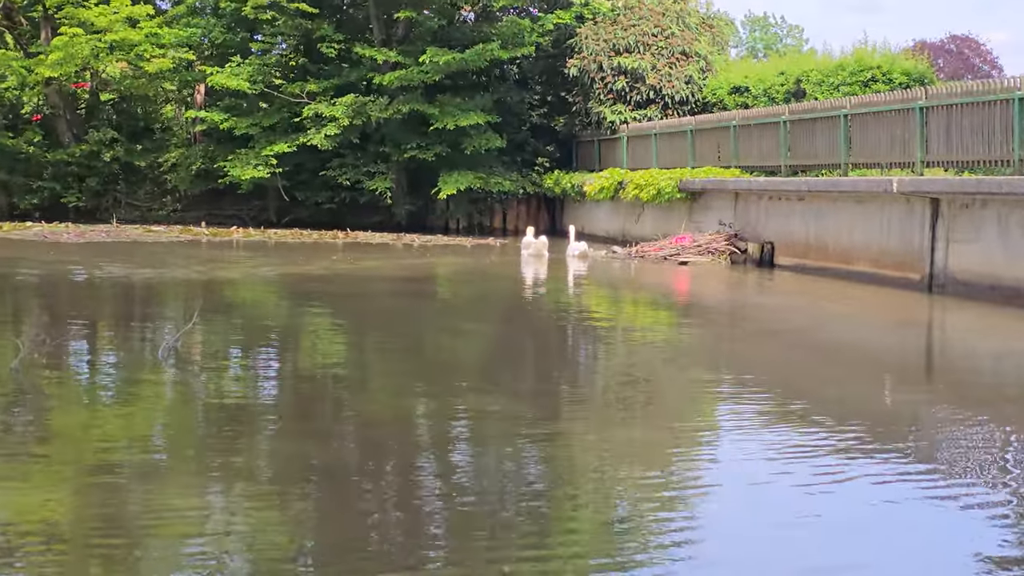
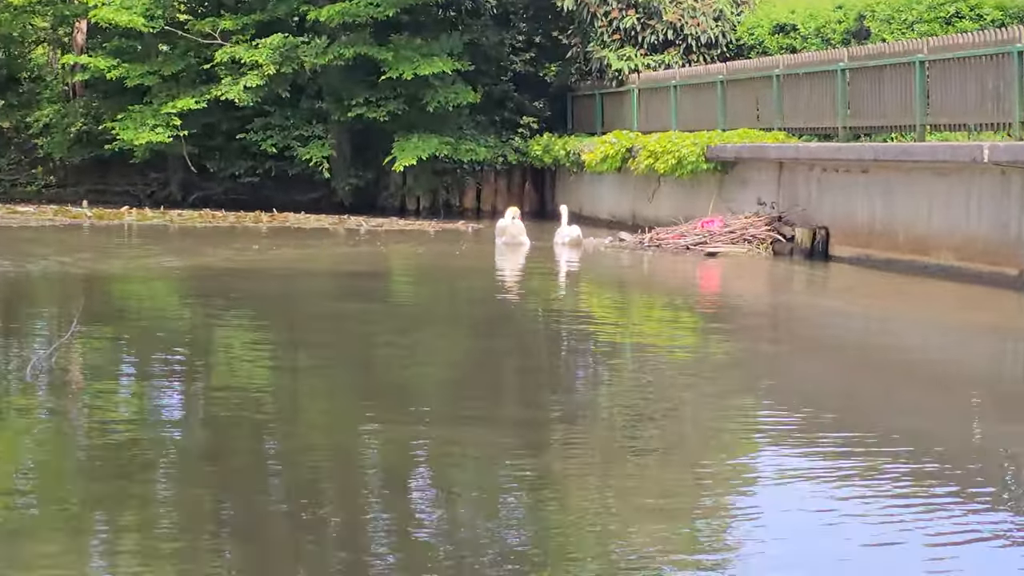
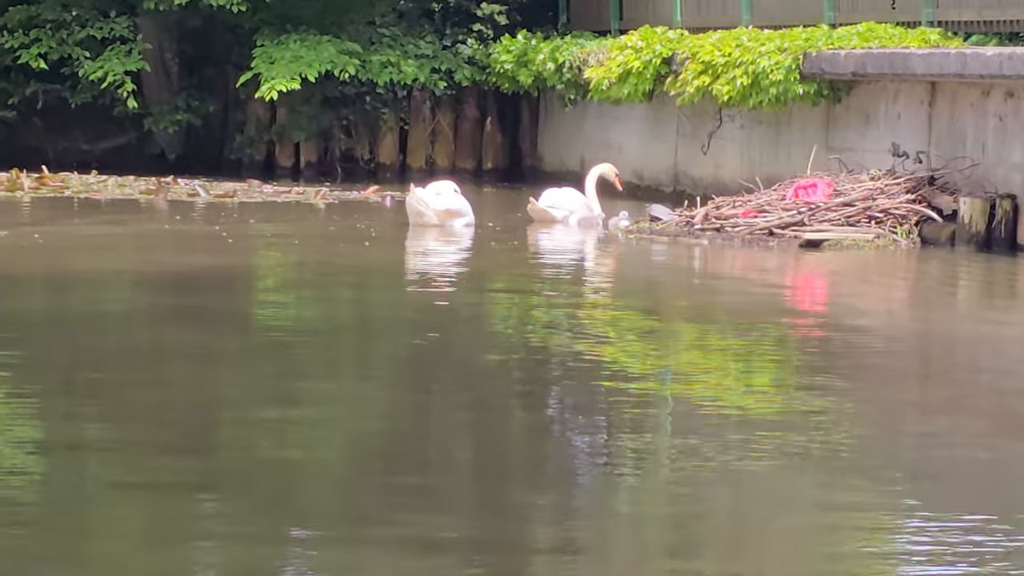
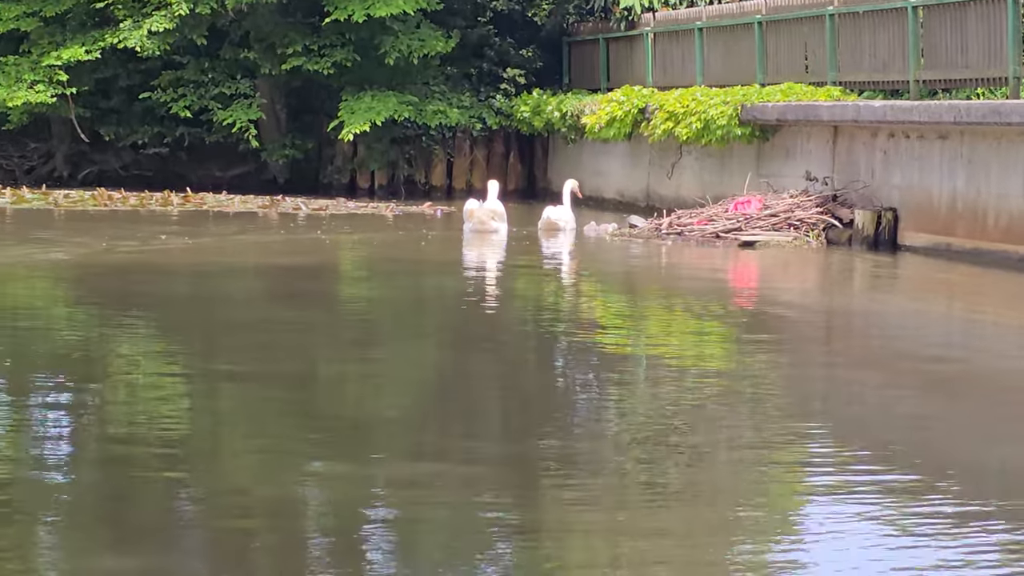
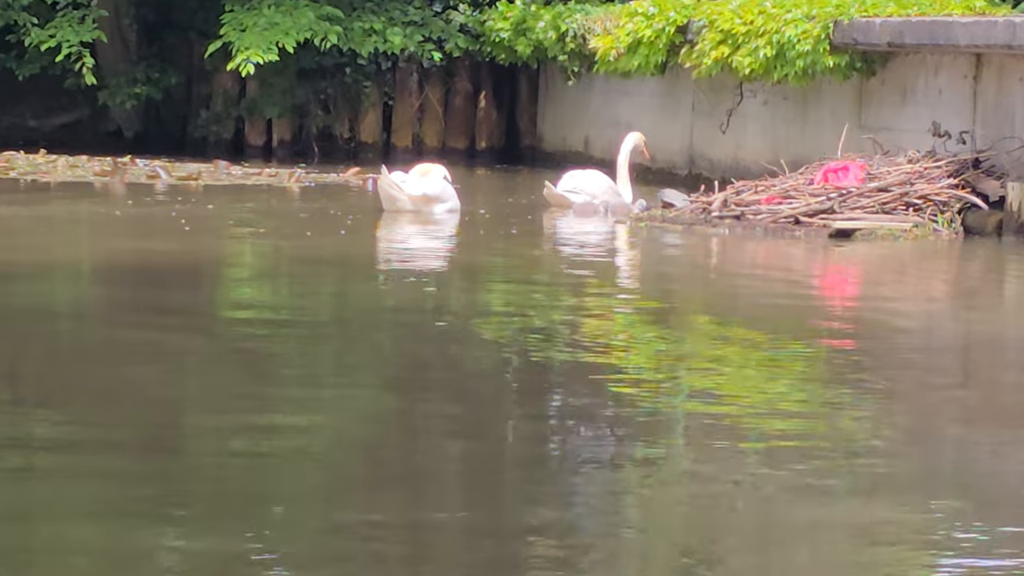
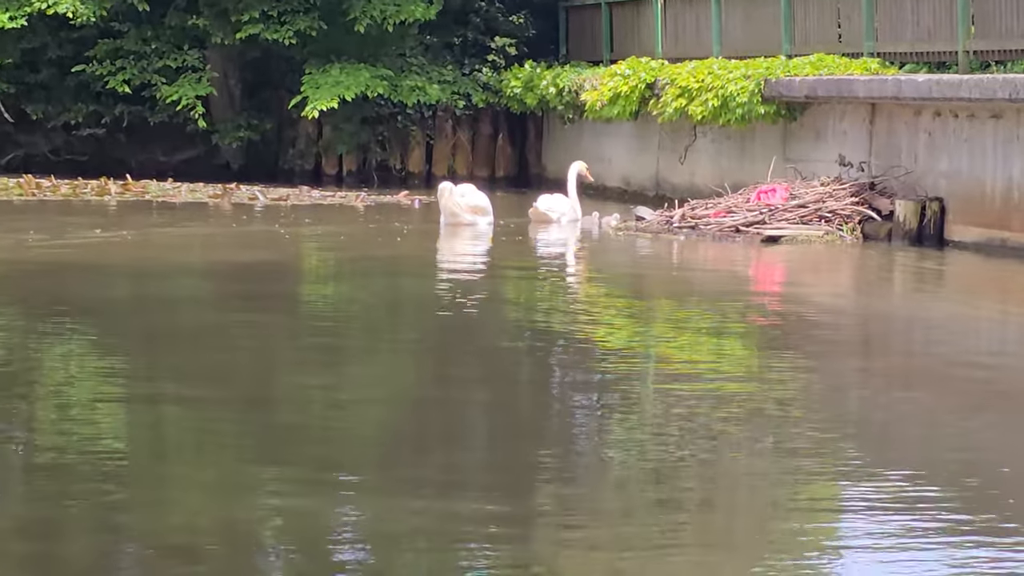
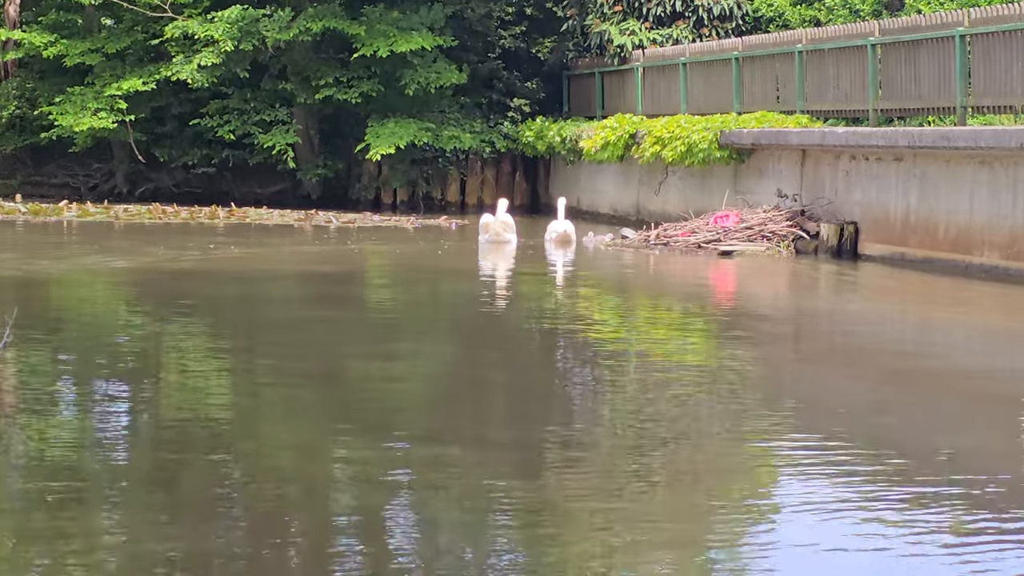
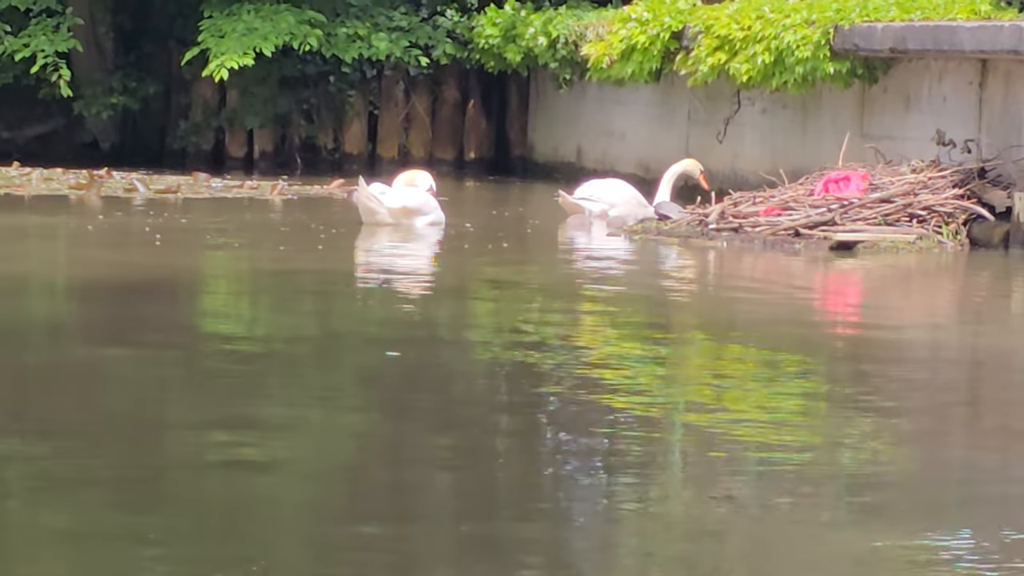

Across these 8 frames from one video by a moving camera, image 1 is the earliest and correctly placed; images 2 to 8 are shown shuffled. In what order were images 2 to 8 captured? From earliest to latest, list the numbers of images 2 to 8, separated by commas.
2, 7, 4, 6, 3, 5, 8
